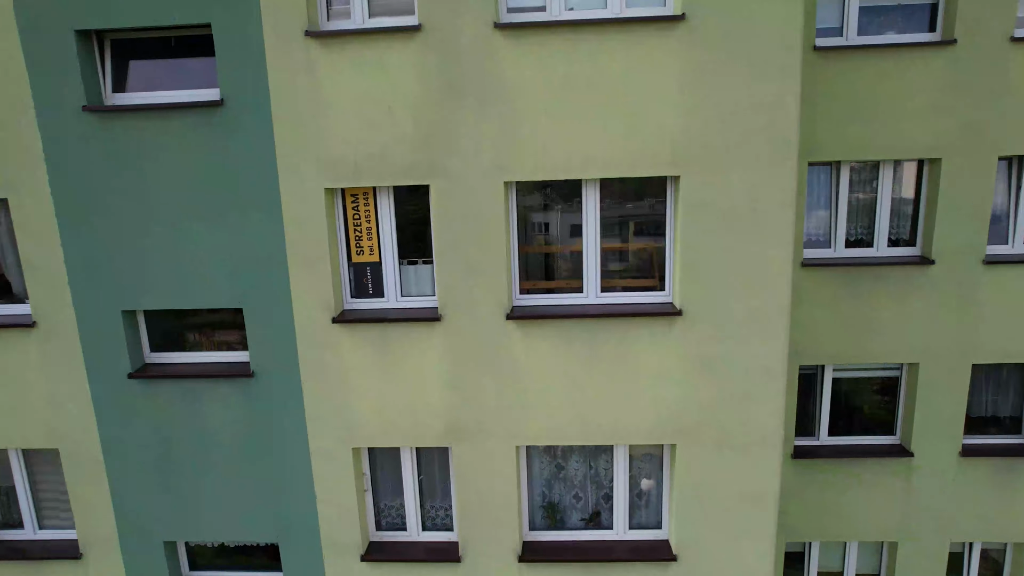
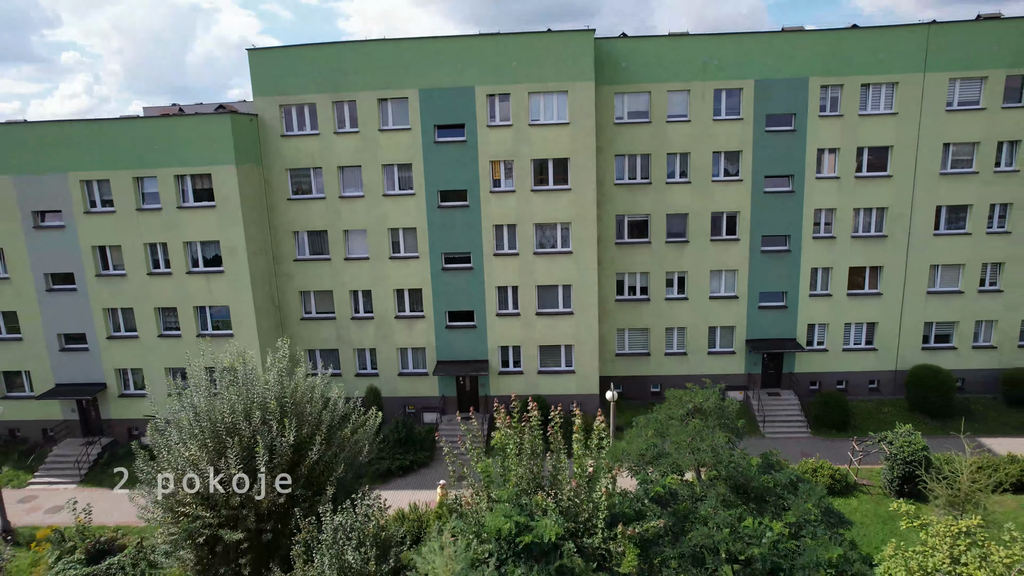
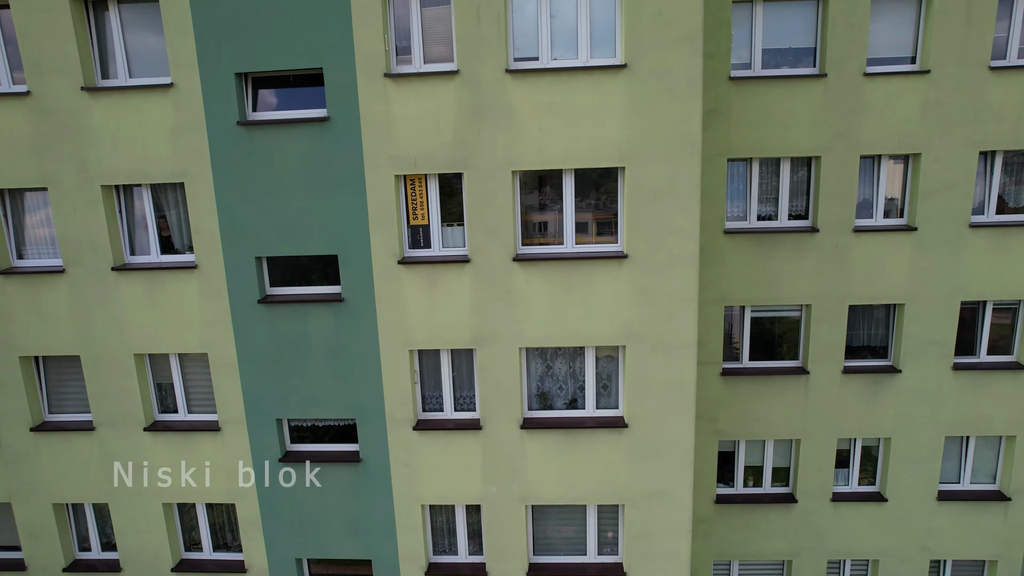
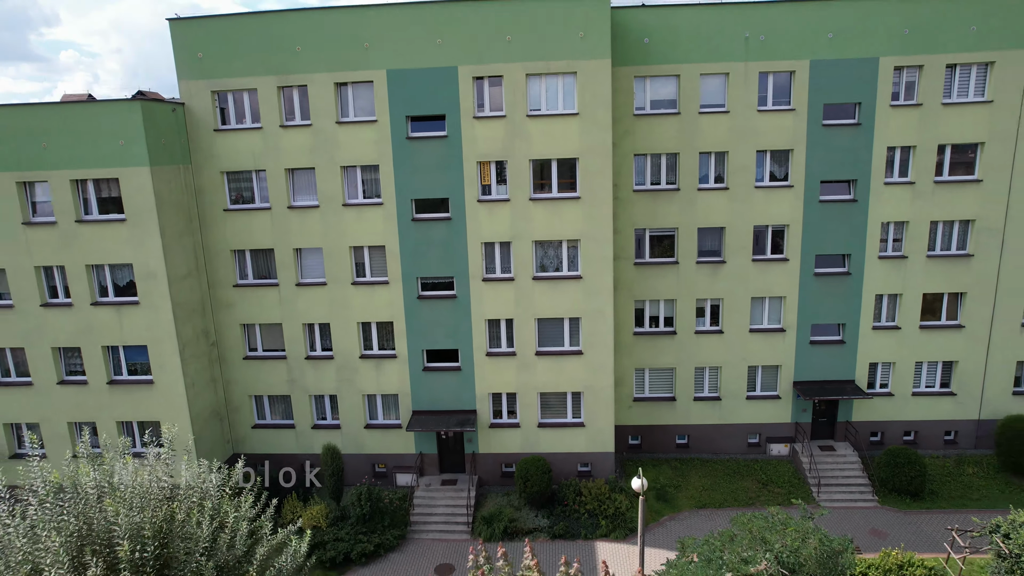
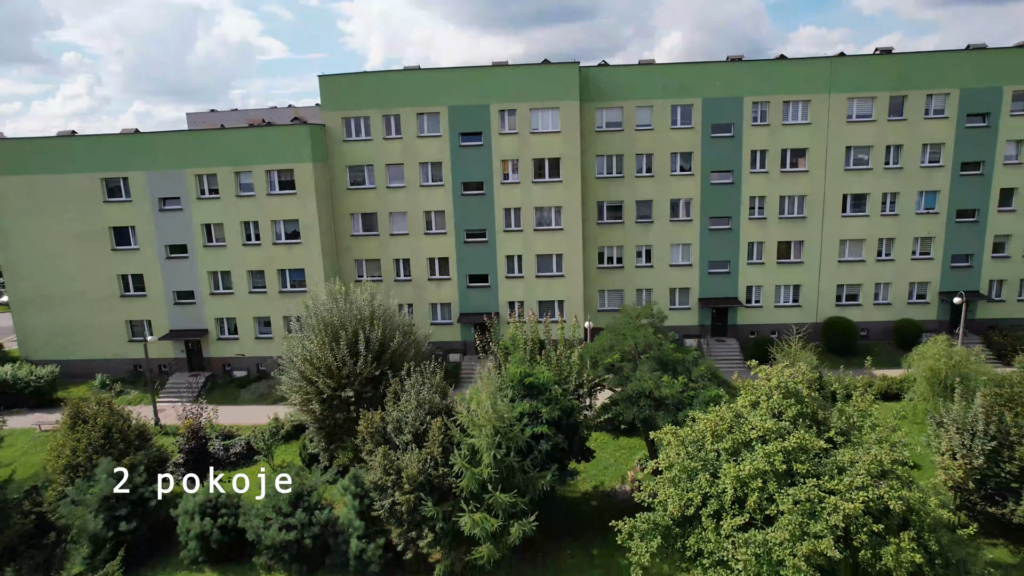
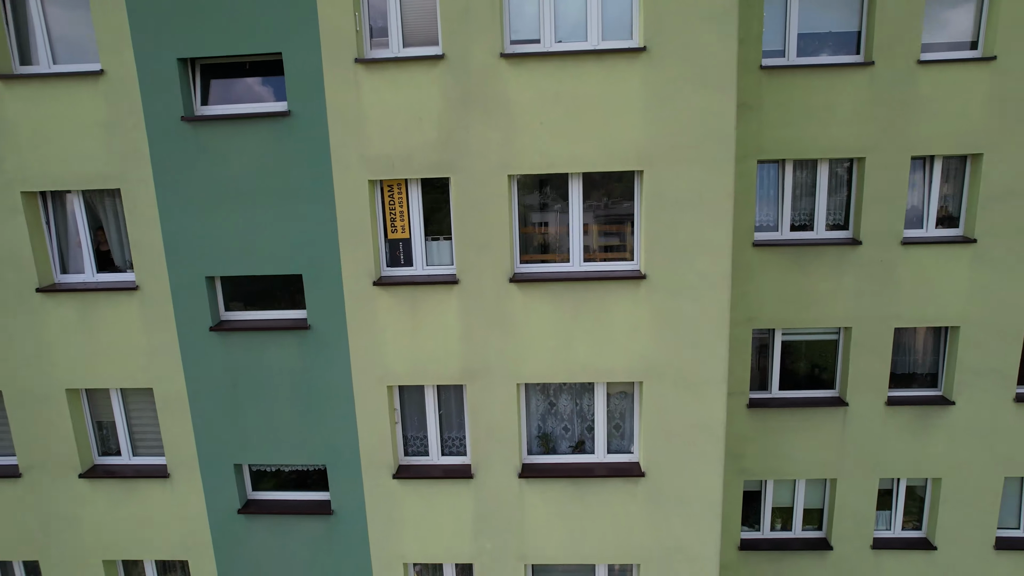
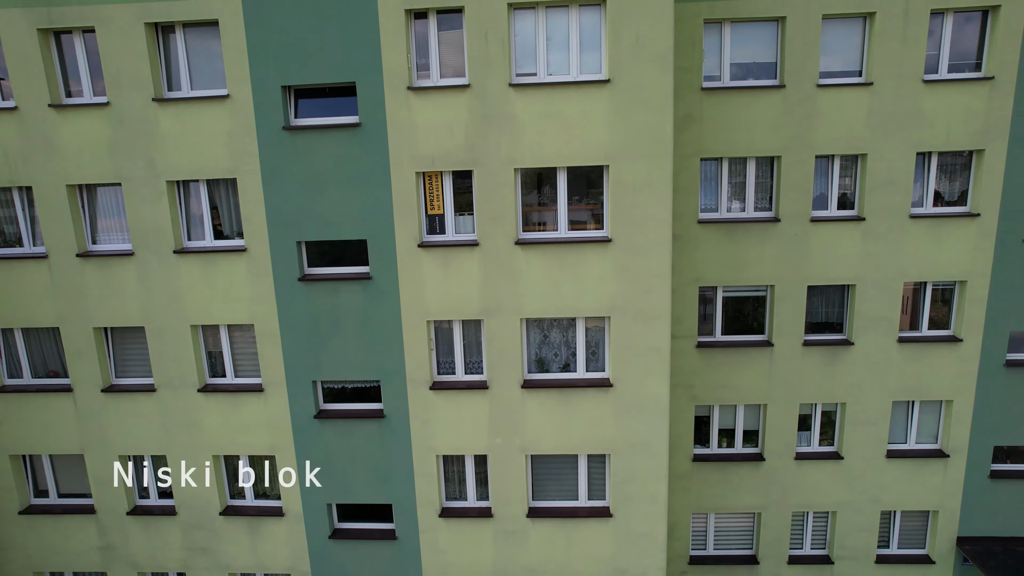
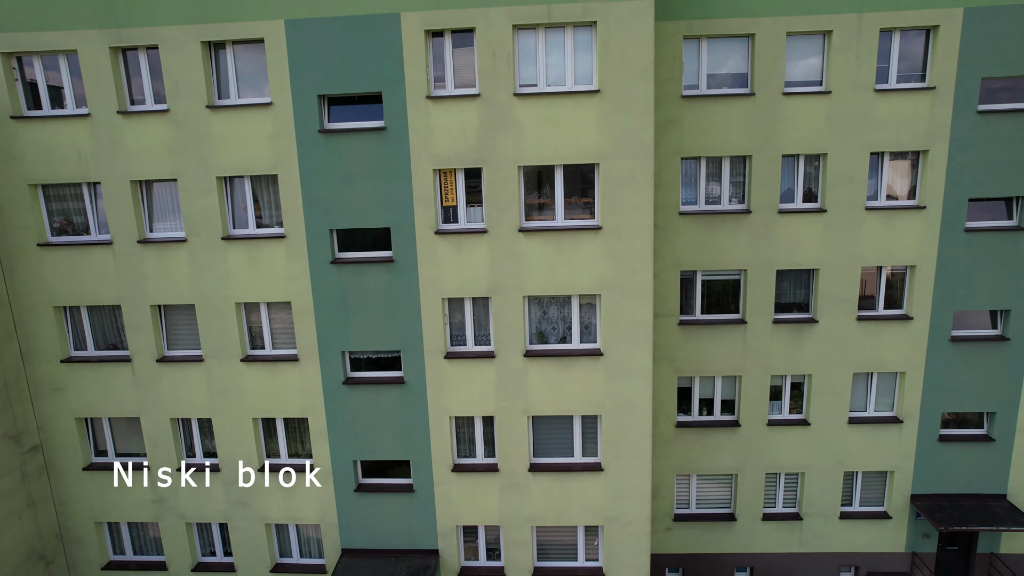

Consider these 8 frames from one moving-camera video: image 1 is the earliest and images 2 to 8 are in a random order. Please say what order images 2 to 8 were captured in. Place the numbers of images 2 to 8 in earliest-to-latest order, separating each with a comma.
6, 3, 7, 8, 4, 2, 5
